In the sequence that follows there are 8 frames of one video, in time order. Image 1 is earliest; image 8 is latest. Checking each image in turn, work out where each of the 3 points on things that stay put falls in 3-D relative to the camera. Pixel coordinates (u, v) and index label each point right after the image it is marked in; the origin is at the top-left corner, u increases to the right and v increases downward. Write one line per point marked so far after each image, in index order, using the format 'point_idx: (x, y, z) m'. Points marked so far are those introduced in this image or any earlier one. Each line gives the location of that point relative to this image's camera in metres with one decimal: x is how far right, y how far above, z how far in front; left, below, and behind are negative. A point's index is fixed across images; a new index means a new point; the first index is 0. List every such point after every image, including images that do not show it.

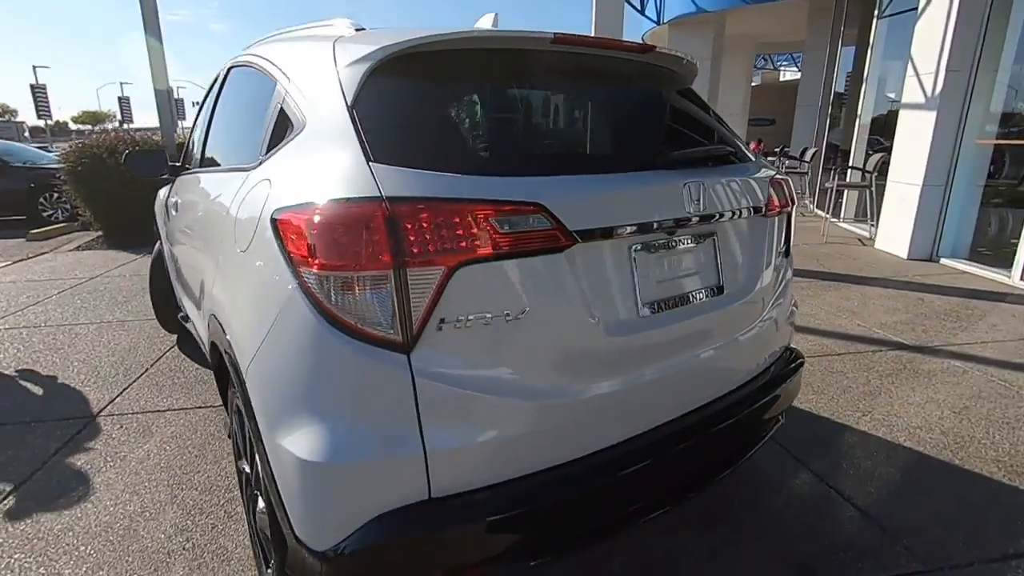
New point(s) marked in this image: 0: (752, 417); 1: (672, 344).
0: (+0.9, -0.4, +1.8) m
1: (+0.5, -0.2, +1.6) m
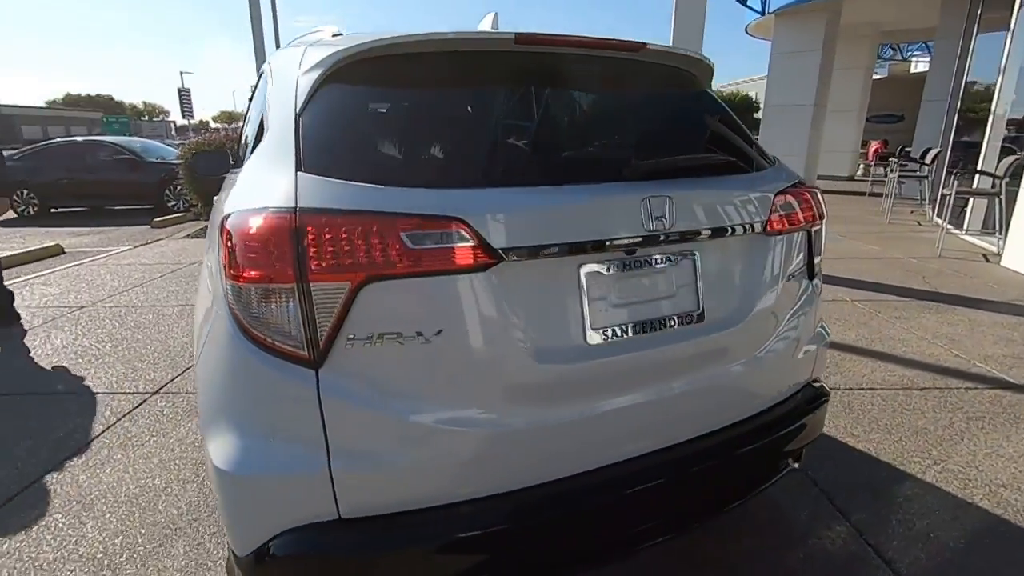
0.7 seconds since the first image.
0: (+0.8, -0.5, +1.6) m
1: (+0.3, -0.2, +1.4) m
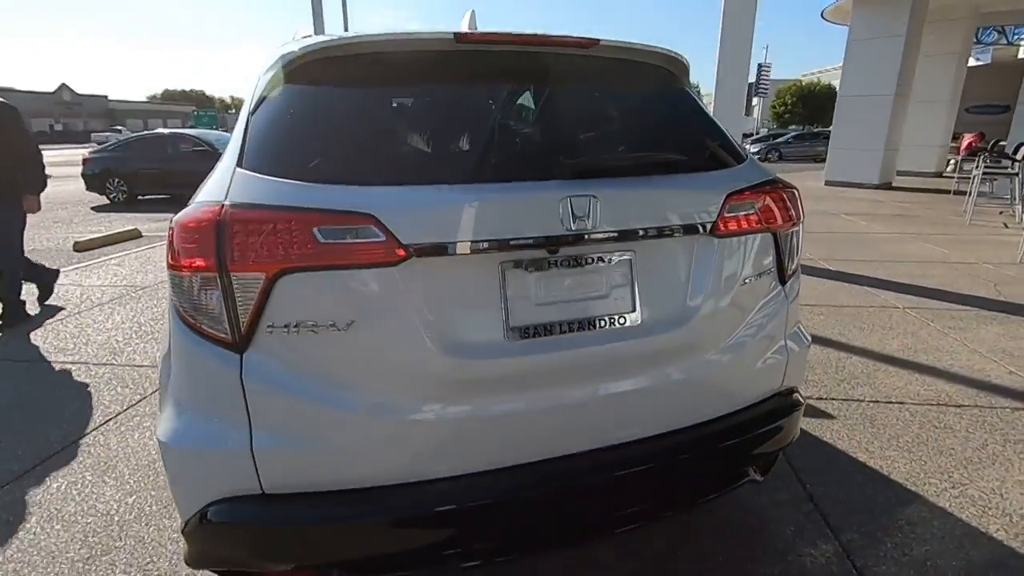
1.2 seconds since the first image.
0: (+0.6, -0.5, +1.6) m
1: (+0.2, -0.2, +1.4) m
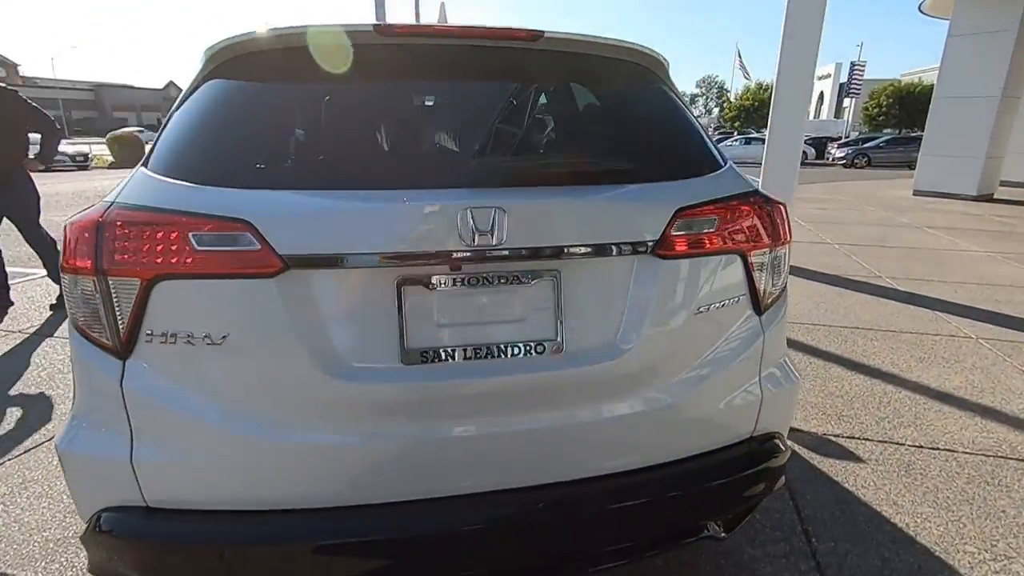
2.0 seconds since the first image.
0: (+0.4, -0.6, +1.4) m
1: (-0.1, -0.3, +1.3) m
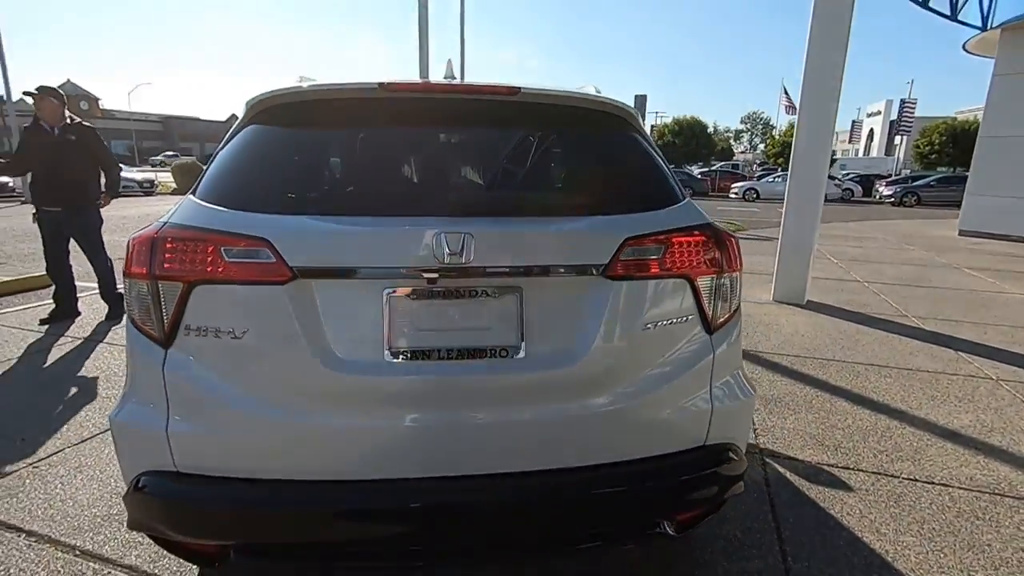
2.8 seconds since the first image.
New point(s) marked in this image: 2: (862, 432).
0: (+0.3, -0.6, +1.5) m
1: (-0.1, -0.3, +1.5) m
2: (+2.1, -0.9, +3.3) m
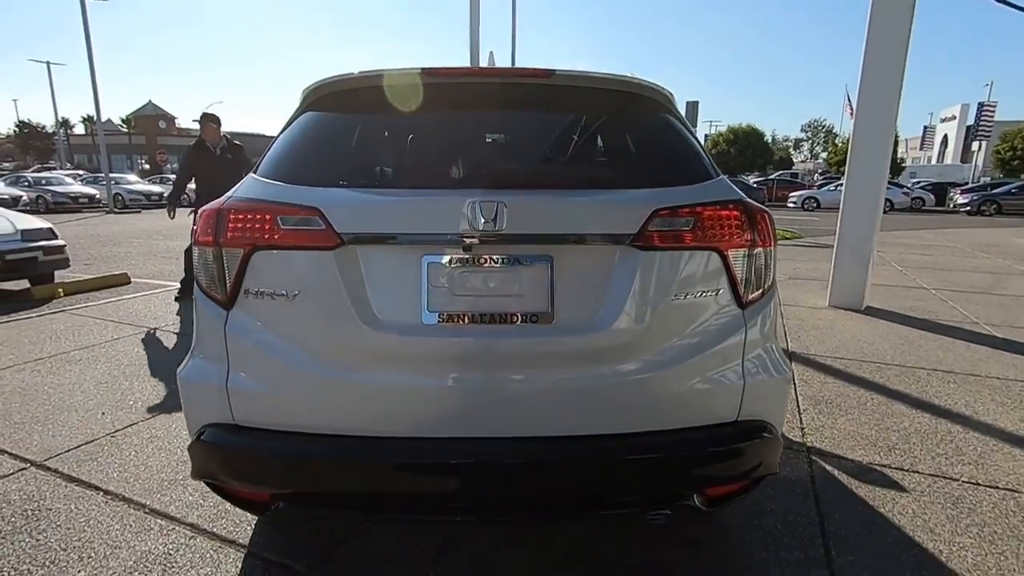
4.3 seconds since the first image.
0: (+0.4, -0.5, +1.6) m
1: (-0.1, -0.2, +1.6) m
2: (+2.4, -0.9, +3.2) m
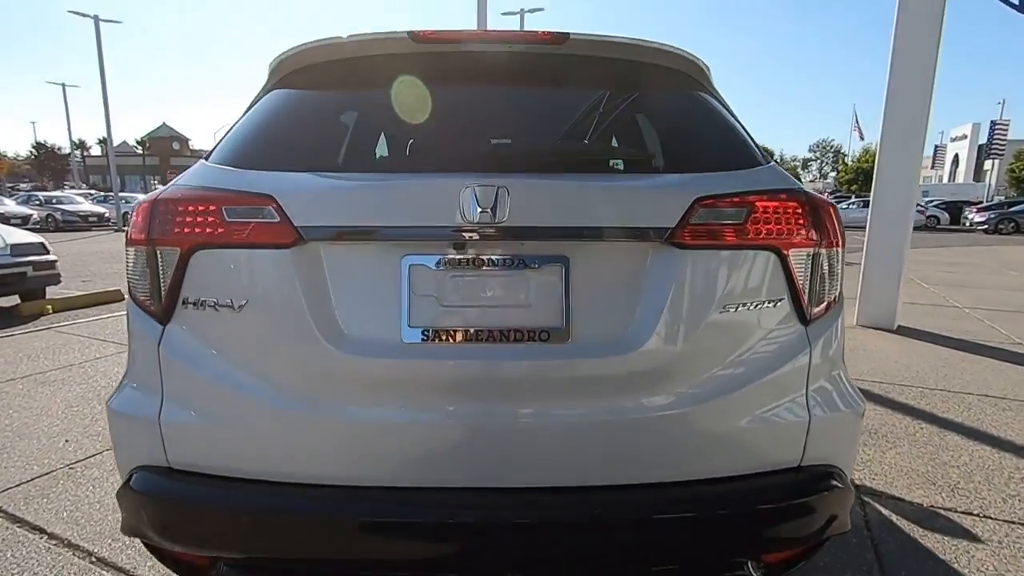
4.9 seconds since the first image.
0: (+0.4, -0.6, +1.2) m
1: (-0.1, -0.2, +1.2) m
2: (+2.4, -0.9, +2.8) m
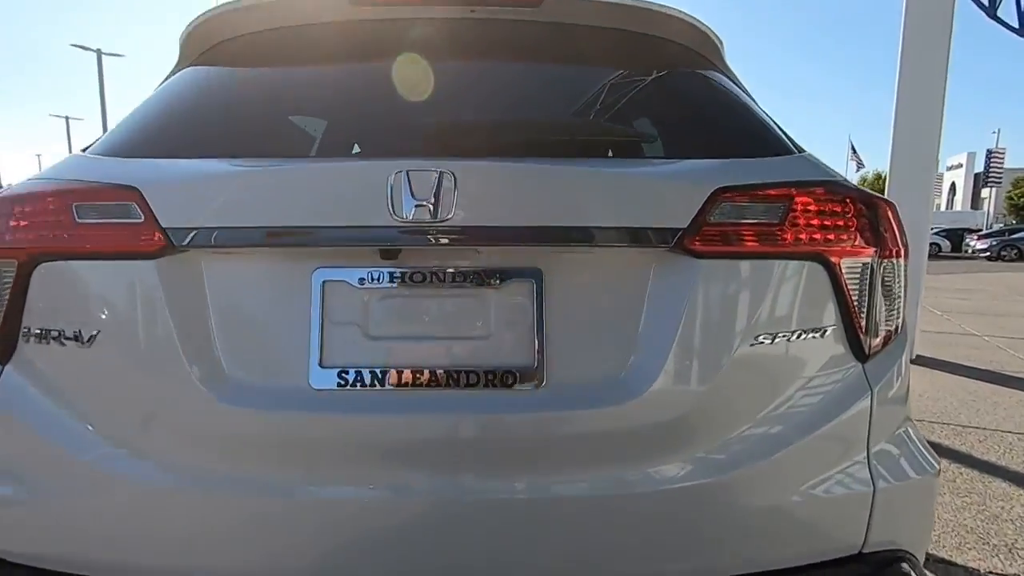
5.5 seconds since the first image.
0: (+0.3, -0.6, +0.9) m
1: (-0.1, -0.3, +0.9) m
2: (+2.3, -1.1, +2.4) m
